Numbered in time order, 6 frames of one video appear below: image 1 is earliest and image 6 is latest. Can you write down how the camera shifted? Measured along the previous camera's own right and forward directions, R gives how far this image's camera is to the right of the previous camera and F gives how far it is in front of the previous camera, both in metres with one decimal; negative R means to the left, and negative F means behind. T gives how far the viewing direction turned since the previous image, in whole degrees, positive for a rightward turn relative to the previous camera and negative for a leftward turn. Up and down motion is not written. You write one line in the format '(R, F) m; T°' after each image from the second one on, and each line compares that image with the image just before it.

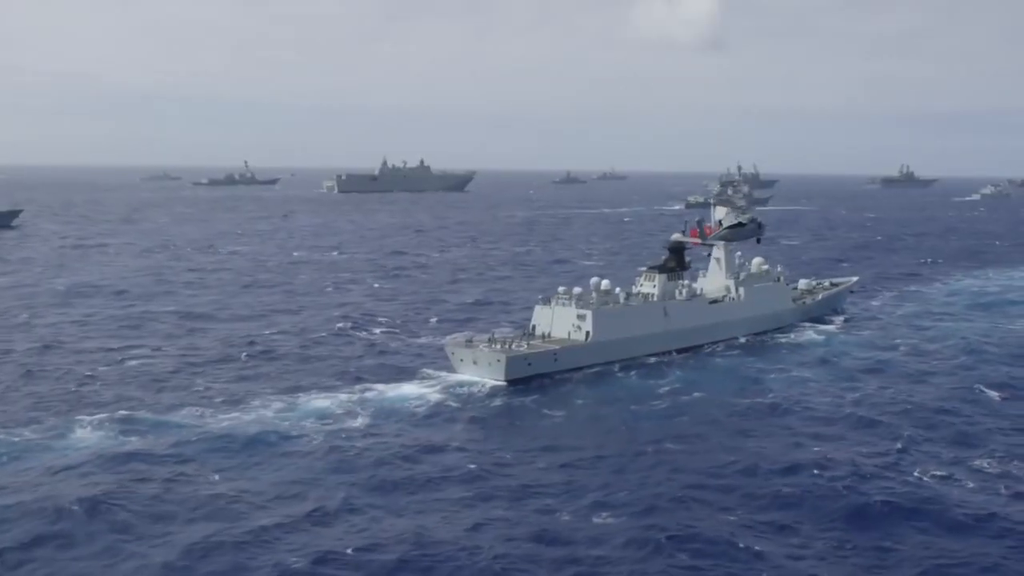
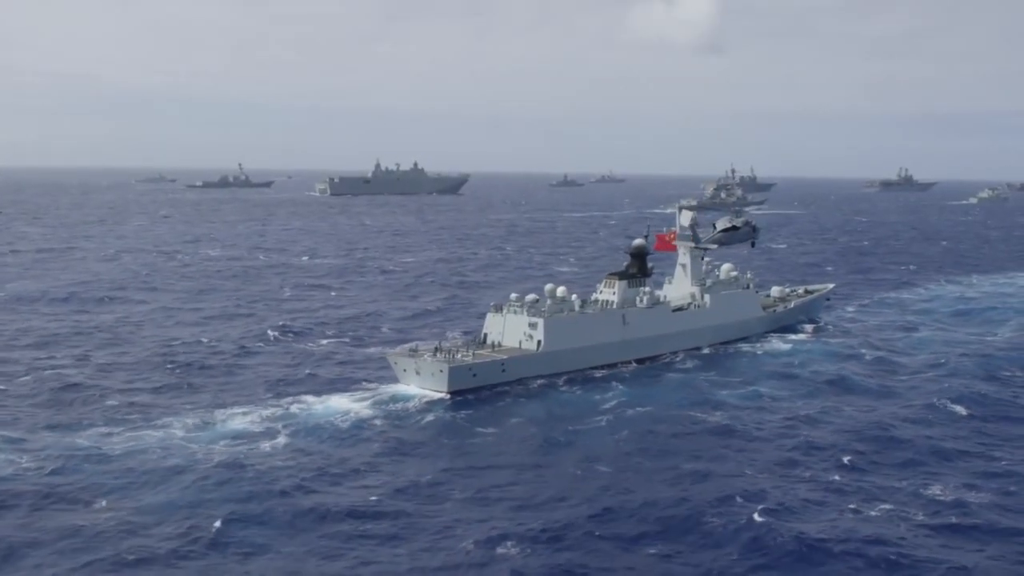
(+2.1, +1.9) m; 0°
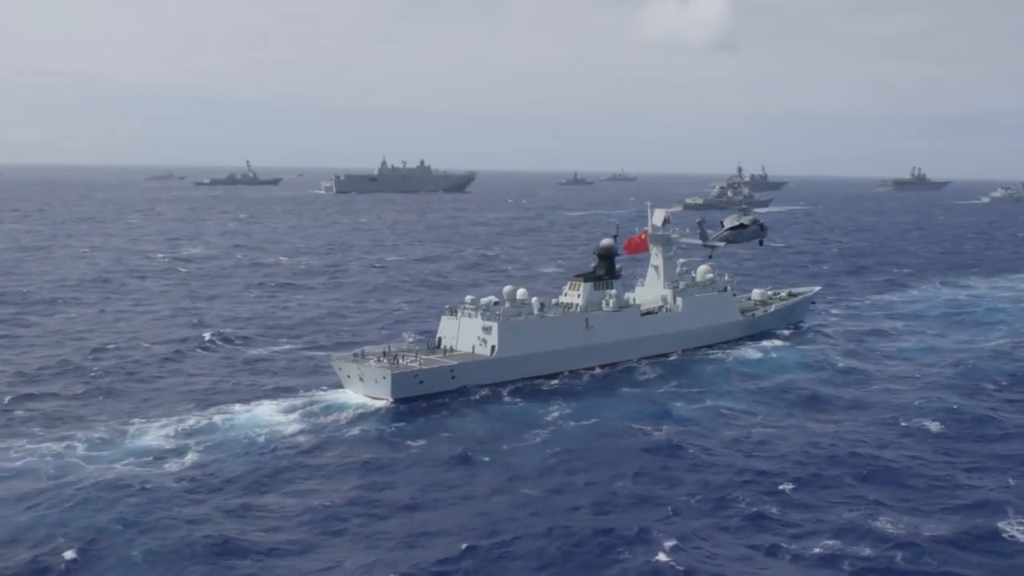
(+2.2, +2.1) m; -1°
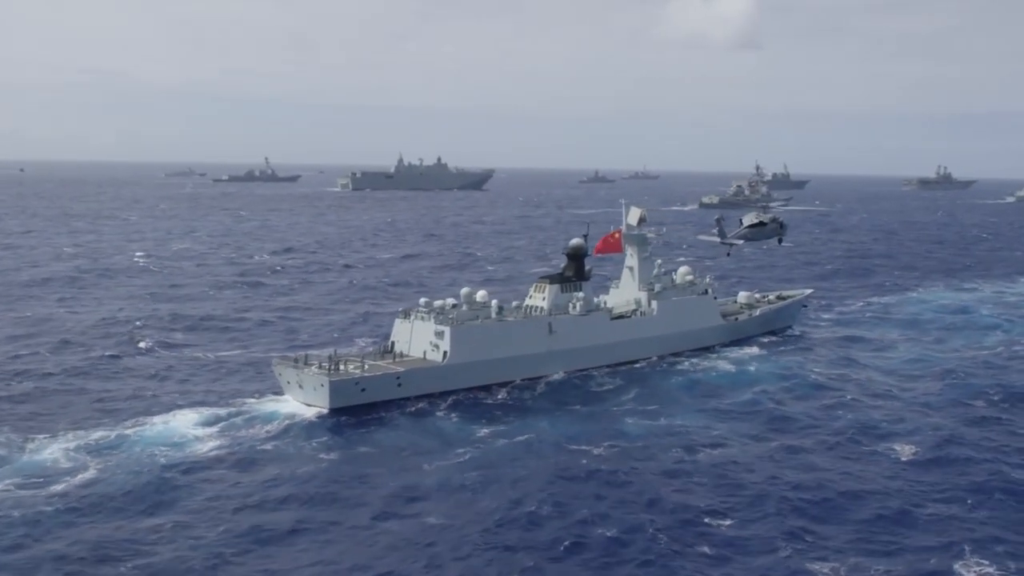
(+2.4, +2.2) m; -1°
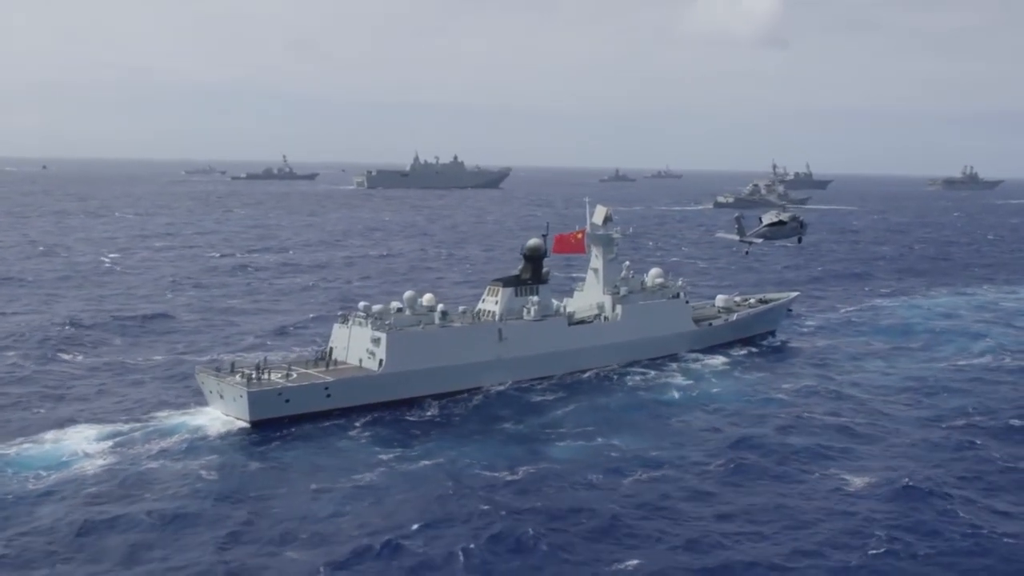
(+2.7, +2.3) m; -1°
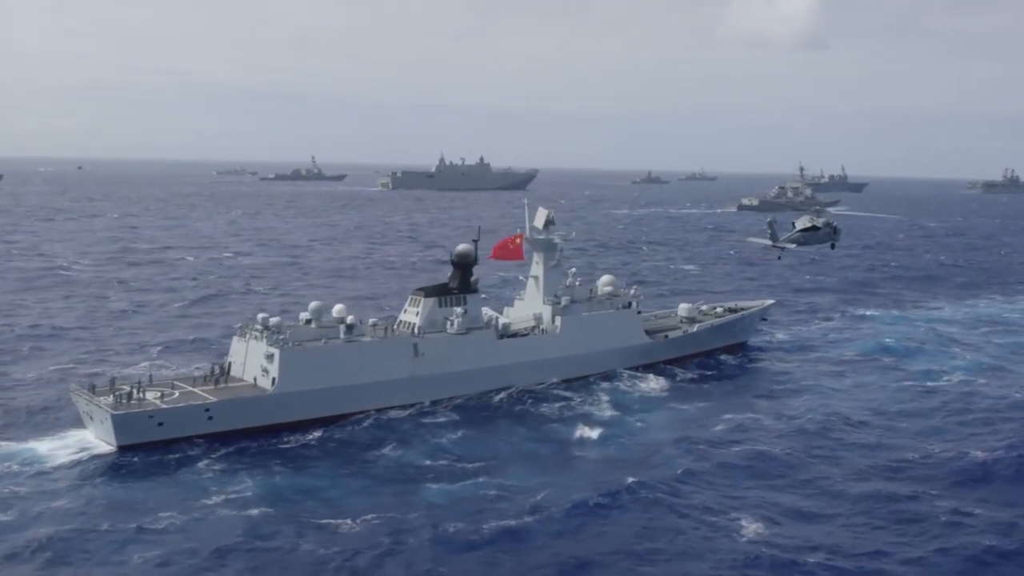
(+3.9, +3.1) m; -2°
